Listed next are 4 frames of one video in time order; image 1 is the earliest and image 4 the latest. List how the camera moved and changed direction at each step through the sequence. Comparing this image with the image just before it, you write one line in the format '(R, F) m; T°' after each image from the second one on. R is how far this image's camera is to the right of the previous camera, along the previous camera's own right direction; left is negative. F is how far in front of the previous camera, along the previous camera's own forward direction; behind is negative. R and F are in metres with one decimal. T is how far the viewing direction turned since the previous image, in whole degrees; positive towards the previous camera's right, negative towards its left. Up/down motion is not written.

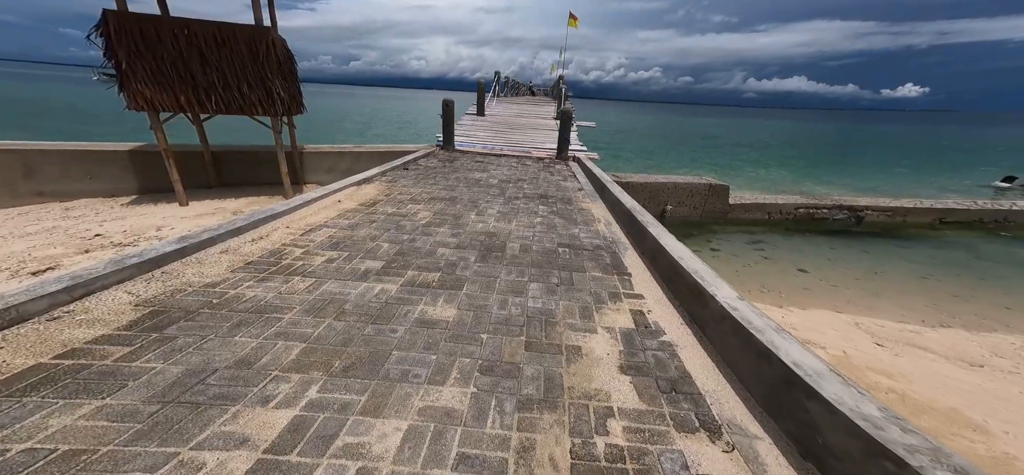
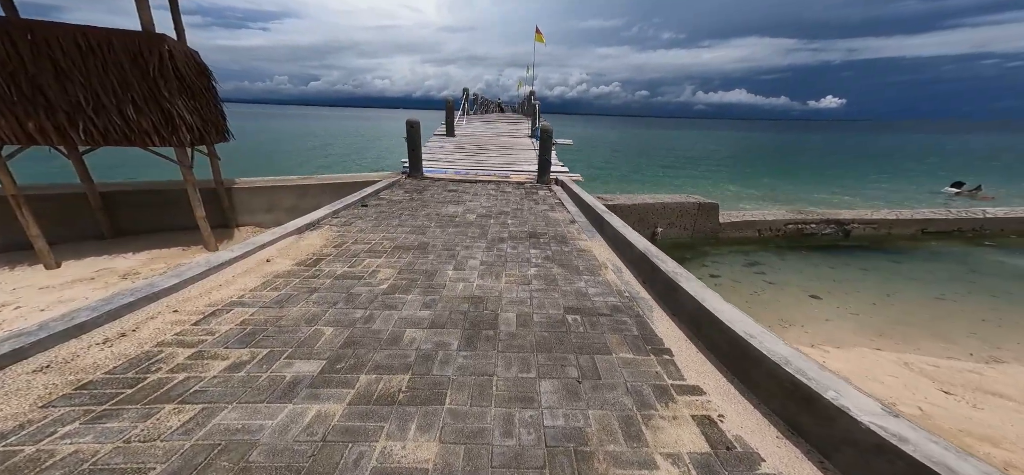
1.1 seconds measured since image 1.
(-0.3, +1.4) m; +5°
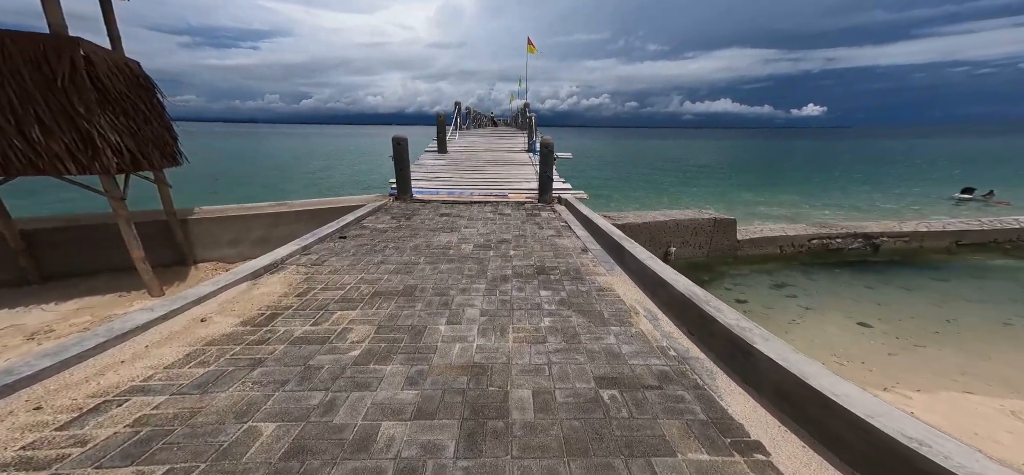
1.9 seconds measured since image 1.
(-0.1, +1.0) m; +1°
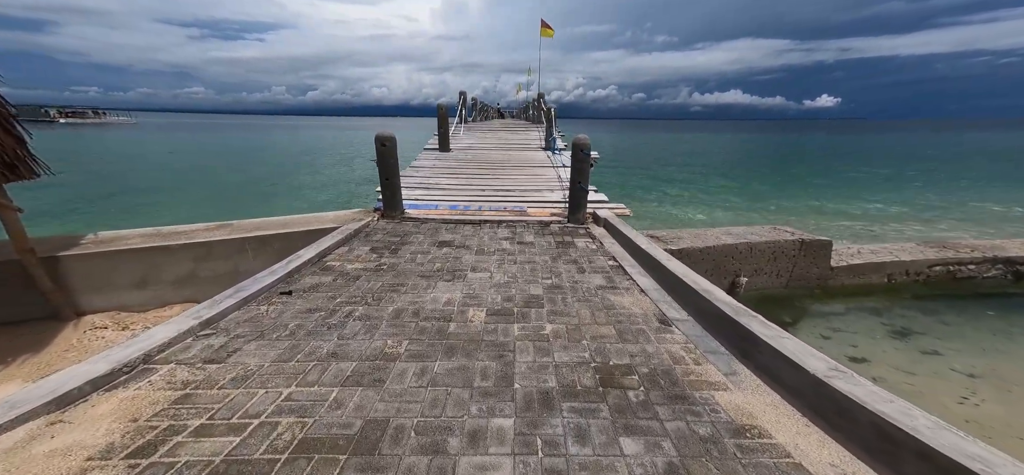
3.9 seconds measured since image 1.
(-0.4, +2.3) m; -1°
